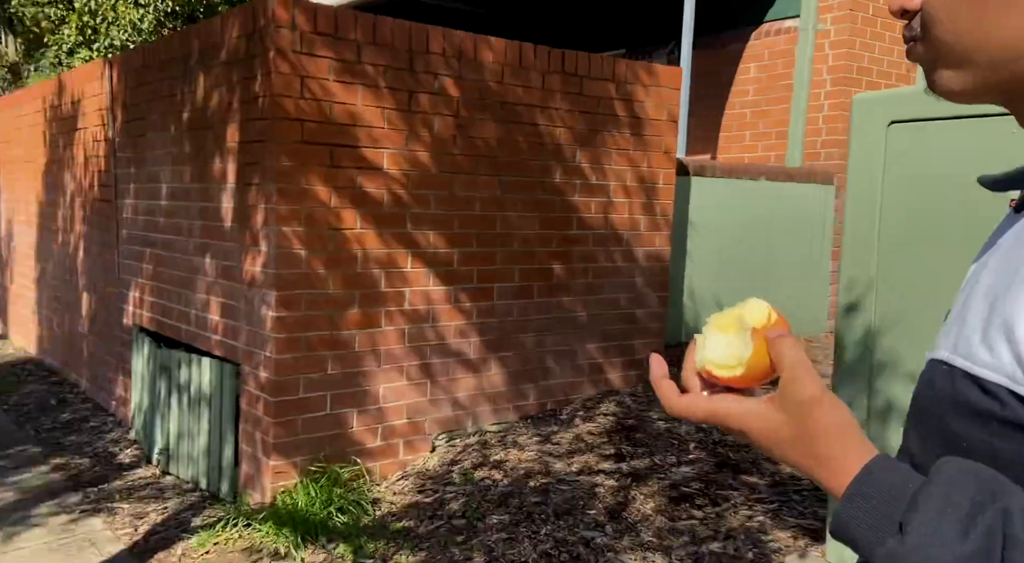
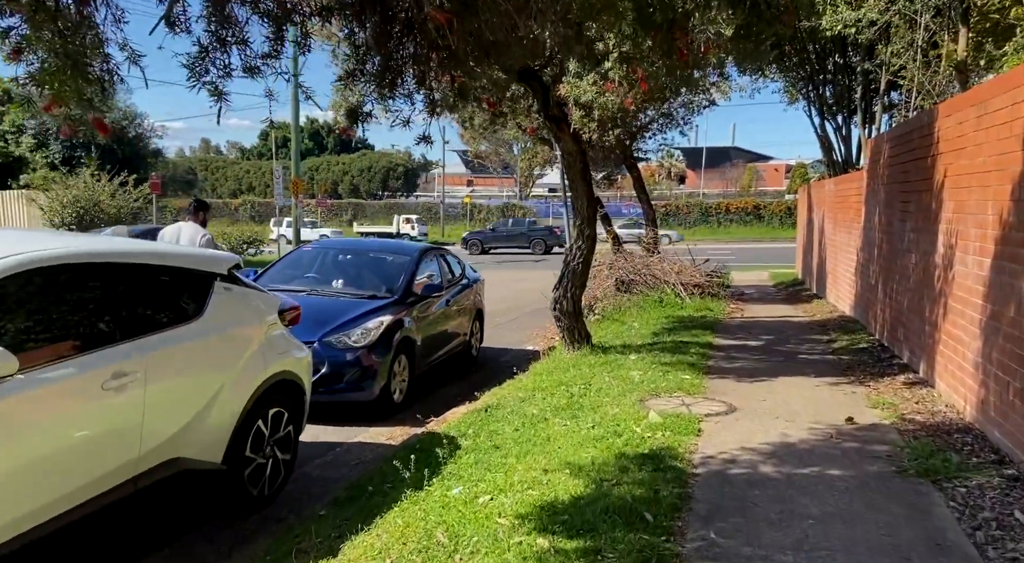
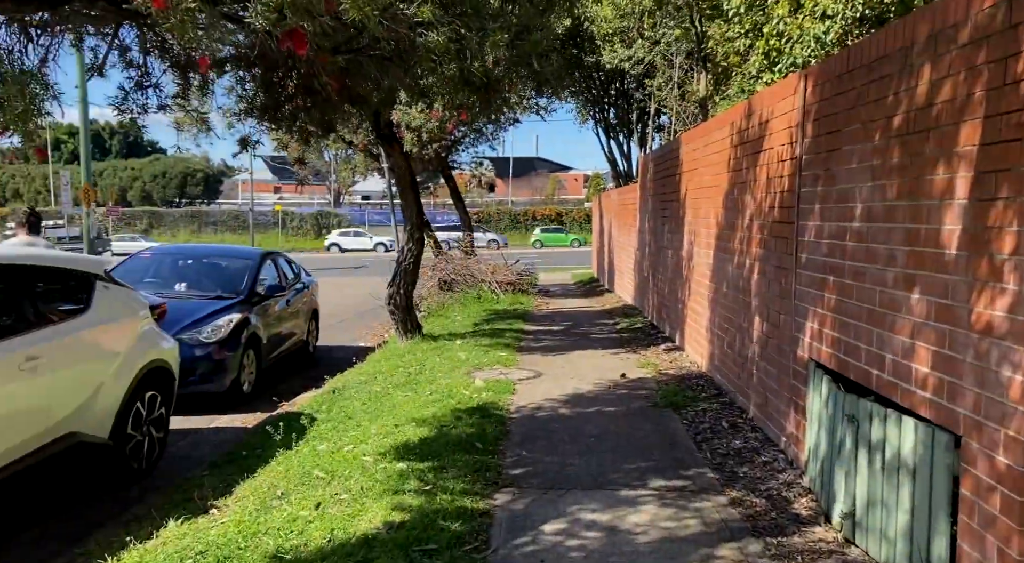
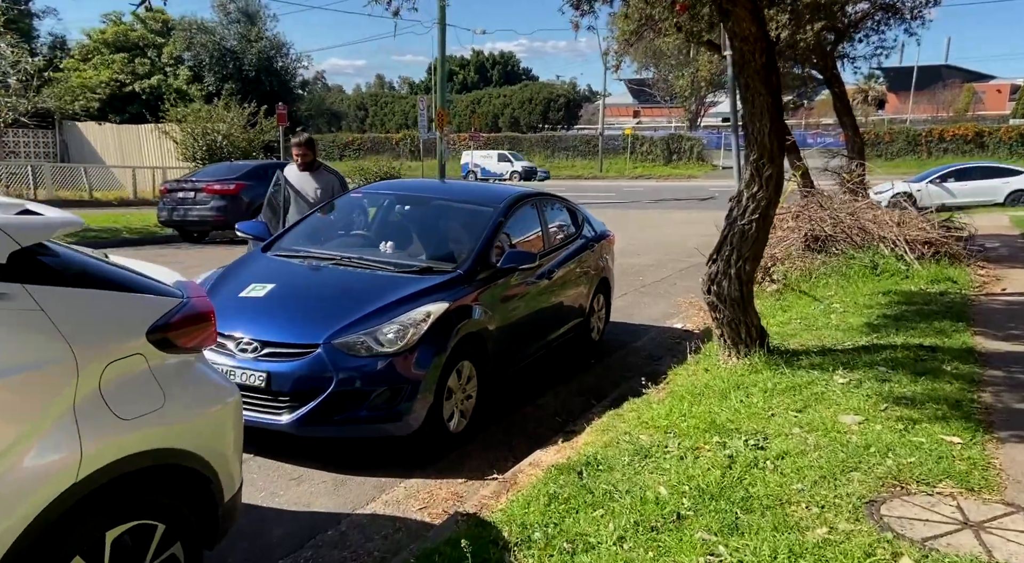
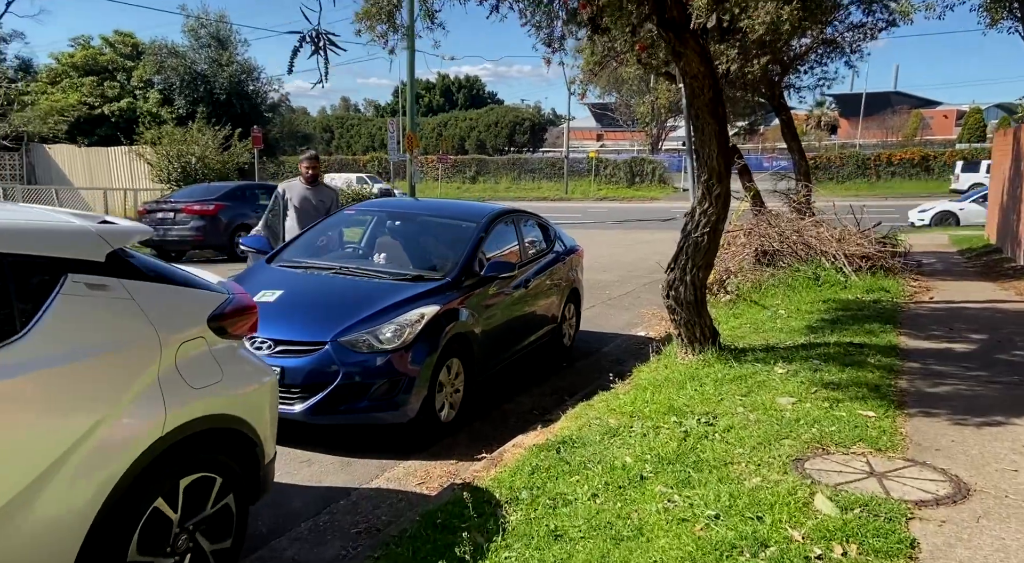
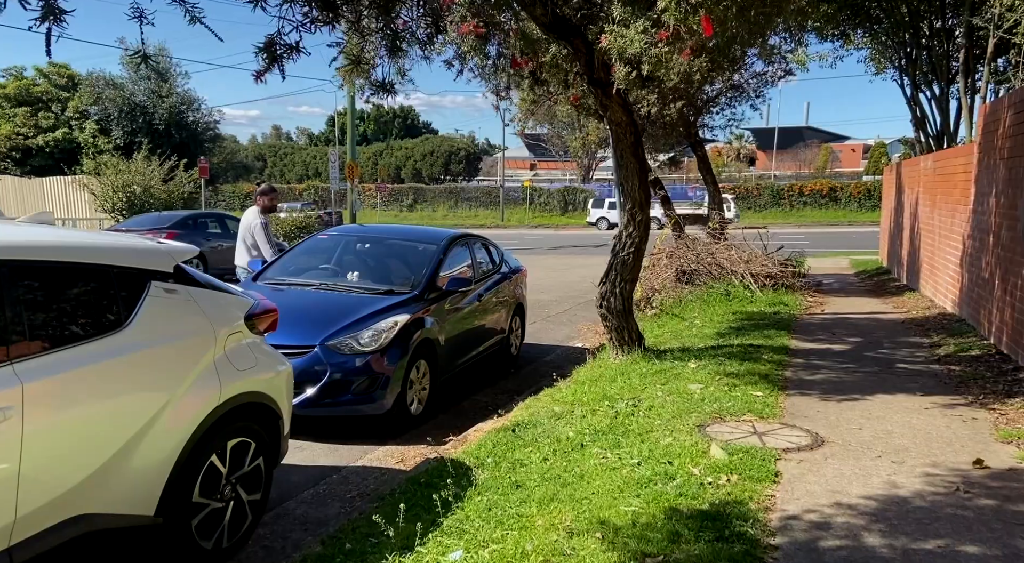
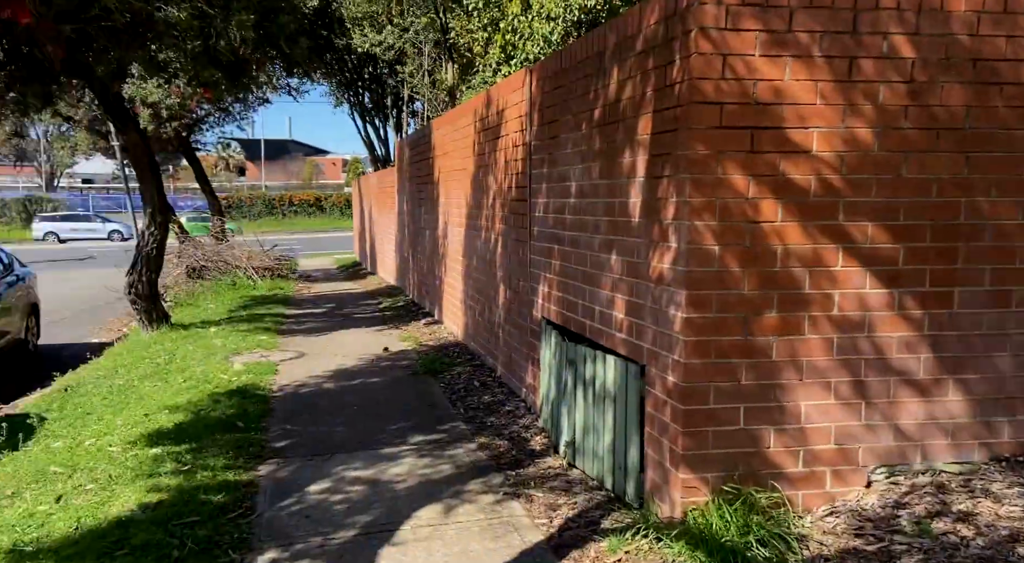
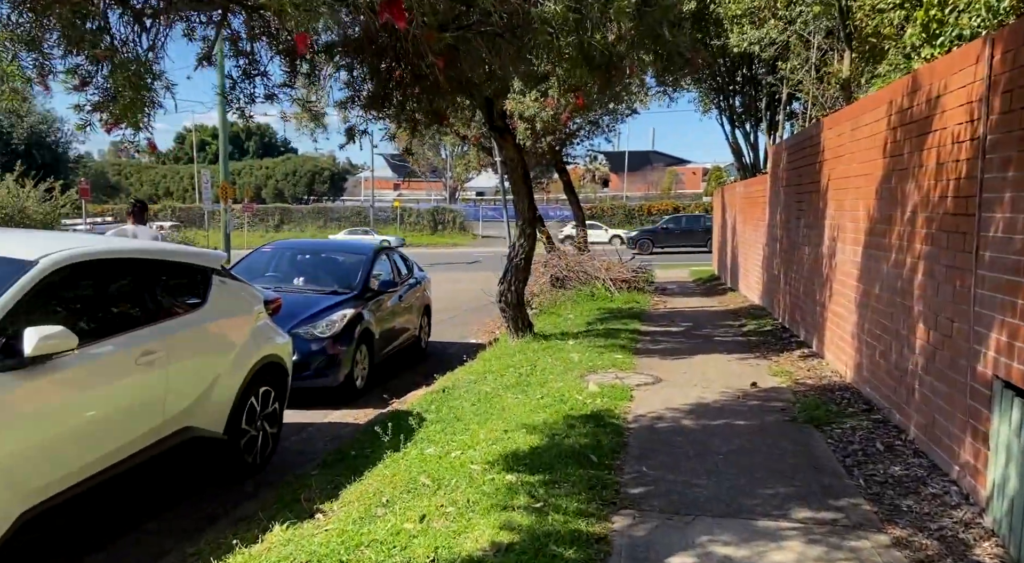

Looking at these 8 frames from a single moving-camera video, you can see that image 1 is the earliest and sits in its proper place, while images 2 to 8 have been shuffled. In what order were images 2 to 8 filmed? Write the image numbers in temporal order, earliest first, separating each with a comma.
7, 3, 8, 2, 6, 5, 4
